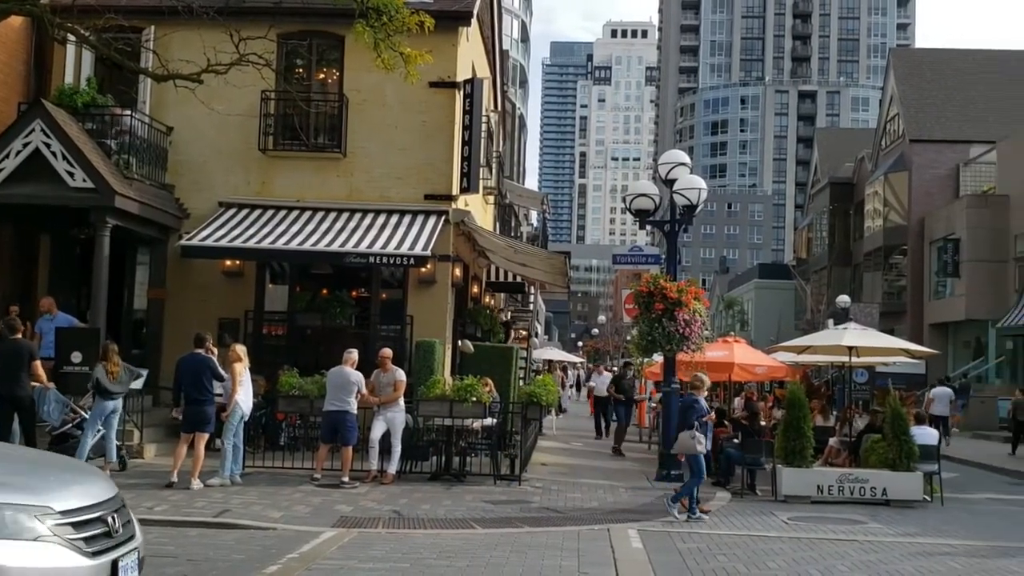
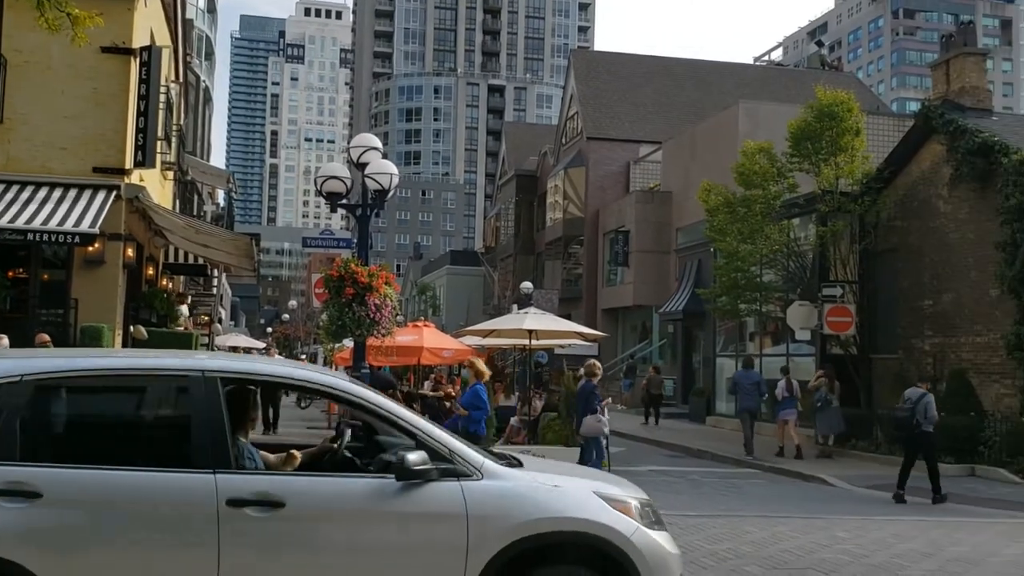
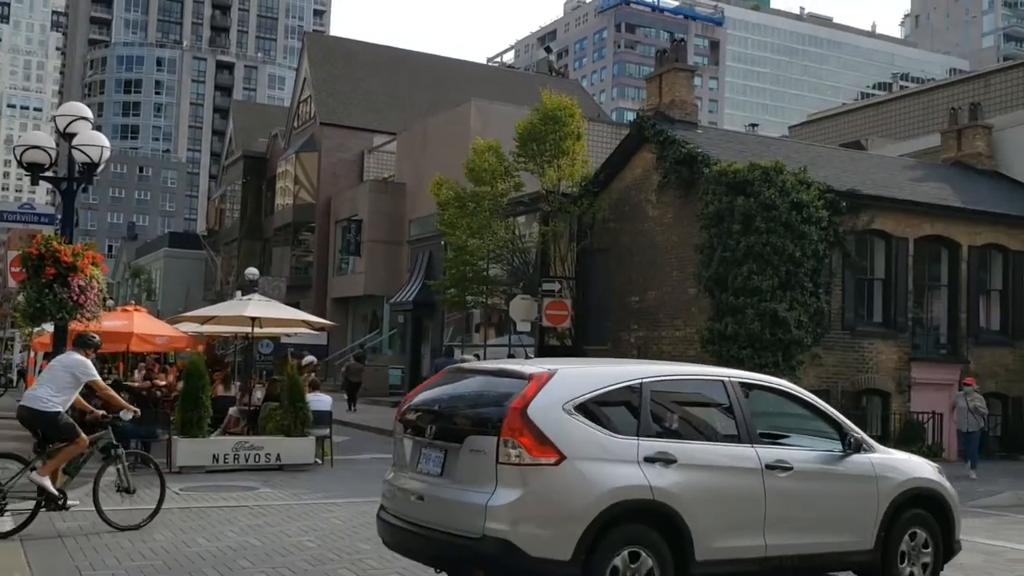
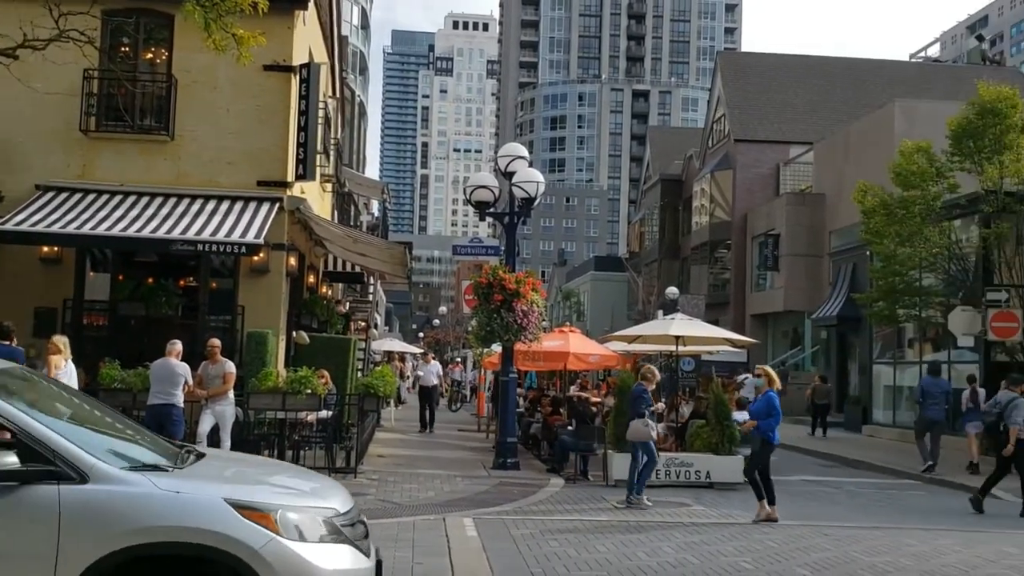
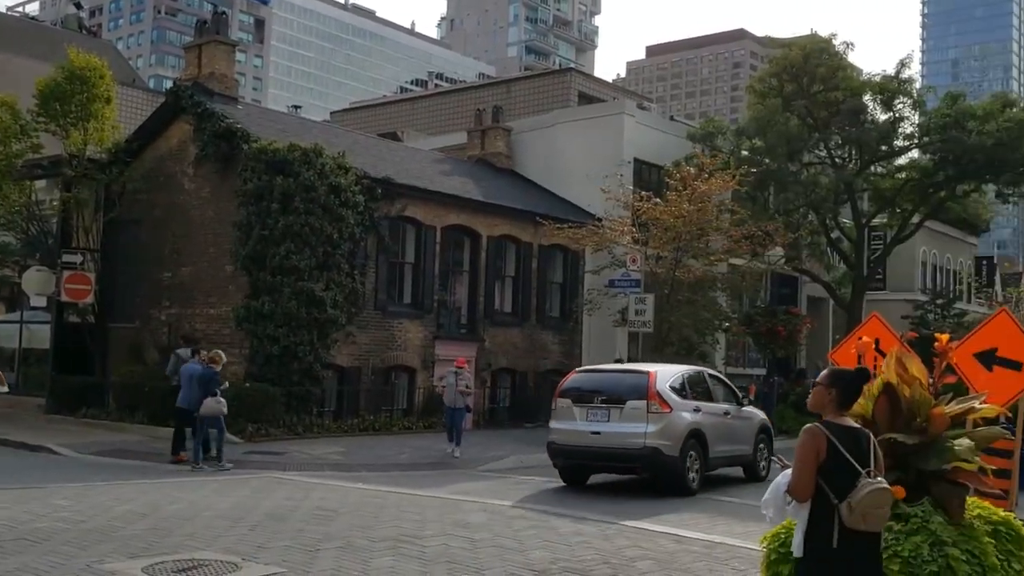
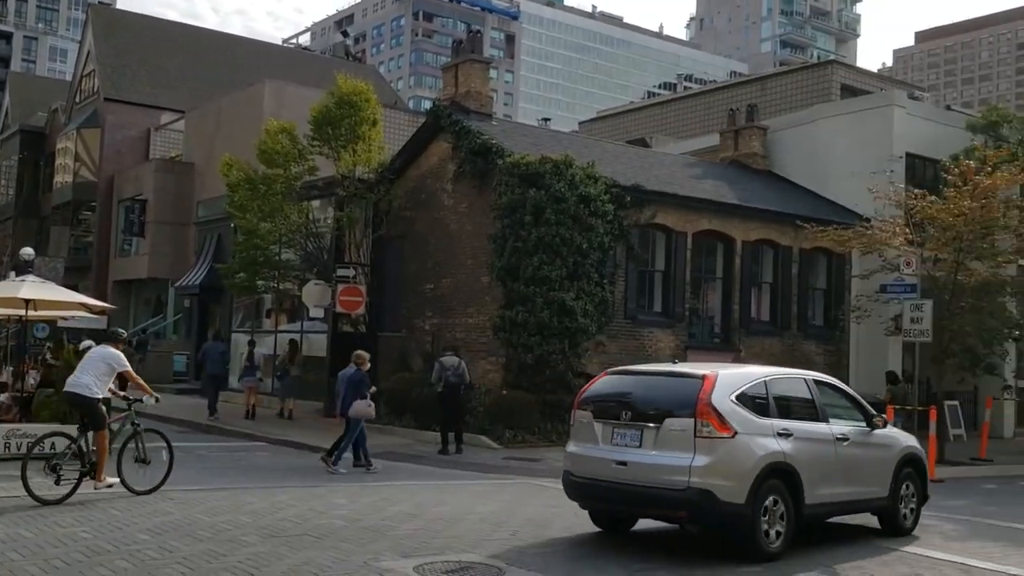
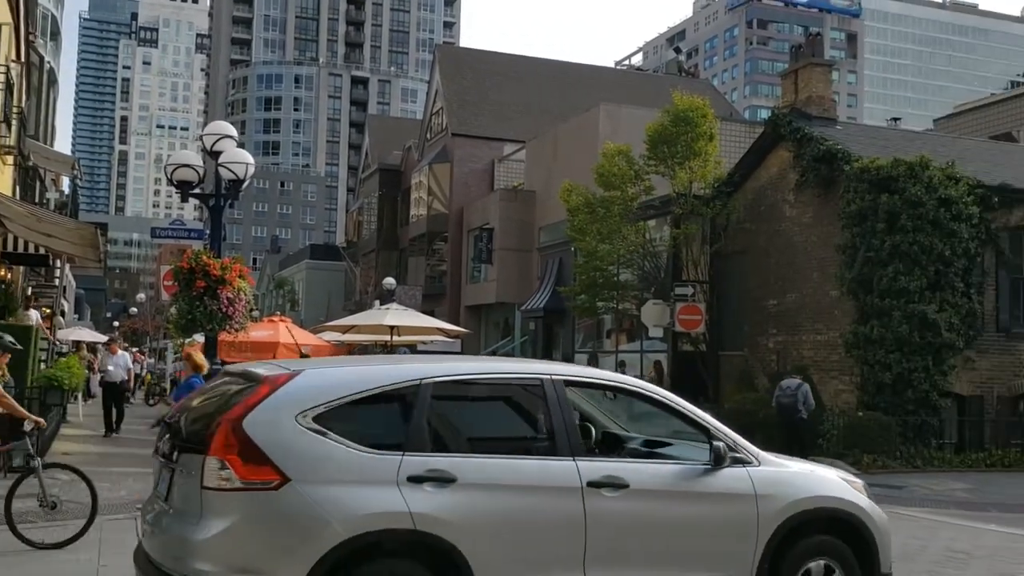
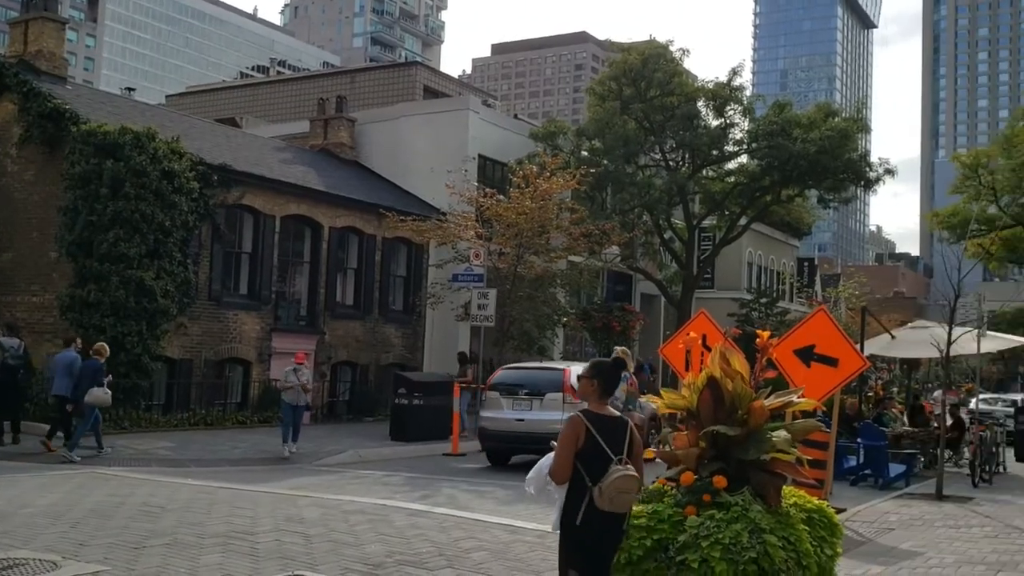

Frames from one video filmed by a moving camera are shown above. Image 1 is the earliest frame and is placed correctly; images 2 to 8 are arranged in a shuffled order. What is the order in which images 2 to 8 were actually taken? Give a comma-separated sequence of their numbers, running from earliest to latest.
4, 2, 7, 3, 6, 5, 8
